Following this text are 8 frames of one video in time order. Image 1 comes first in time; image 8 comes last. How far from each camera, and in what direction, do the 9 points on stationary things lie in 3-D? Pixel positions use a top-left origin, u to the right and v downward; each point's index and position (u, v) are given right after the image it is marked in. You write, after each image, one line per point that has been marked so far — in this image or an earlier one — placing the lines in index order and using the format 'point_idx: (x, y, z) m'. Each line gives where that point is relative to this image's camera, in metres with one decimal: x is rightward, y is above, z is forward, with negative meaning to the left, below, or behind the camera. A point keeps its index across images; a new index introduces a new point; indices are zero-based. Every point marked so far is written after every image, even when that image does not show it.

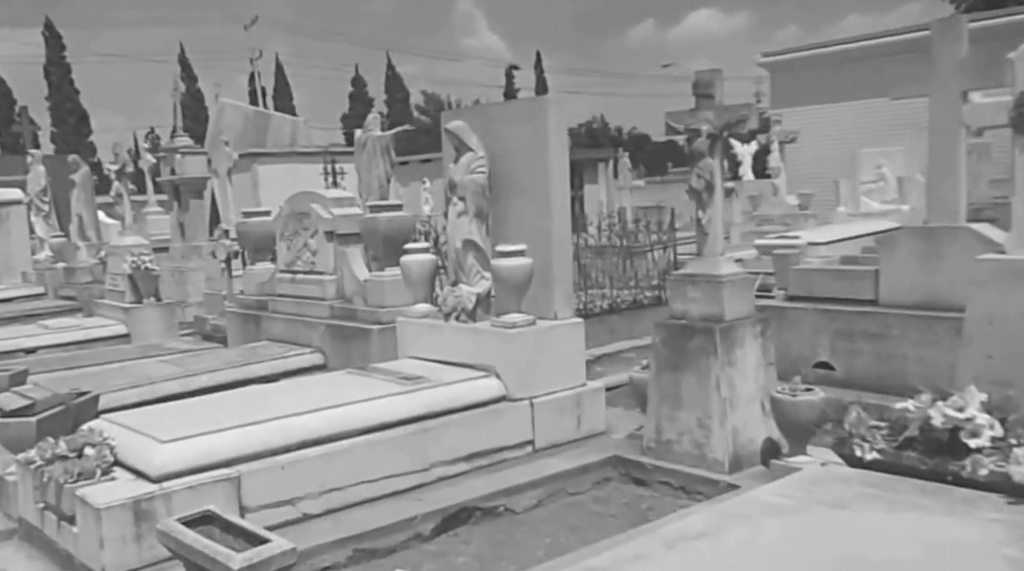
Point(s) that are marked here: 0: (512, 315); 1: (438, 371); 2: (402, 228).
0: (0.0, -0.2, +5.7) m
1: (-0.4, -0.5, +5.6) m
2: (-0.8, +0.4, +6.8) m
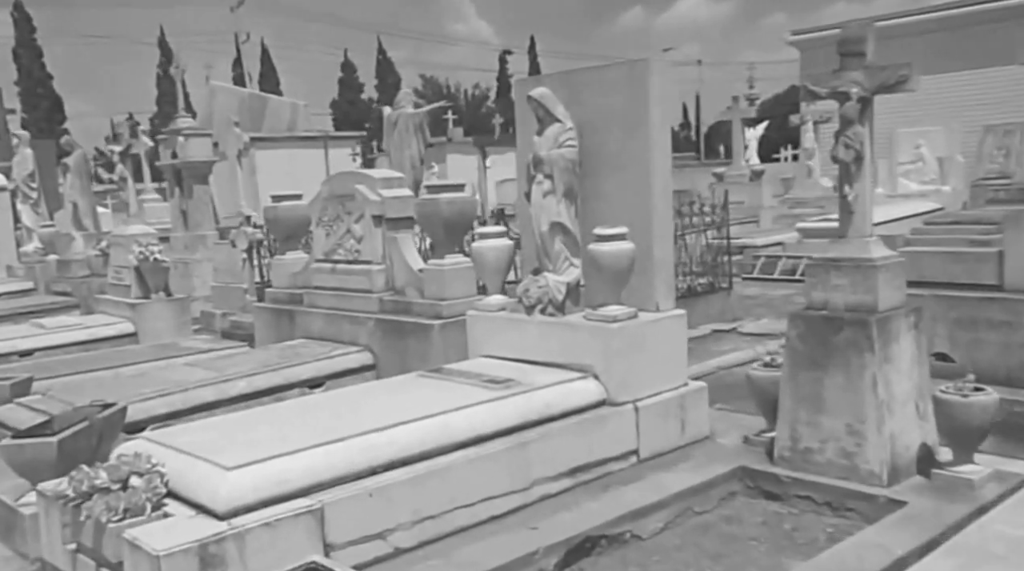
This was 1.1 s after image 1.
0: (+0.5, -0.1, +4.9) m
1: (+0.1, -0.5, +4.9) m
2: (-0.3, +0.5, +6.0) m
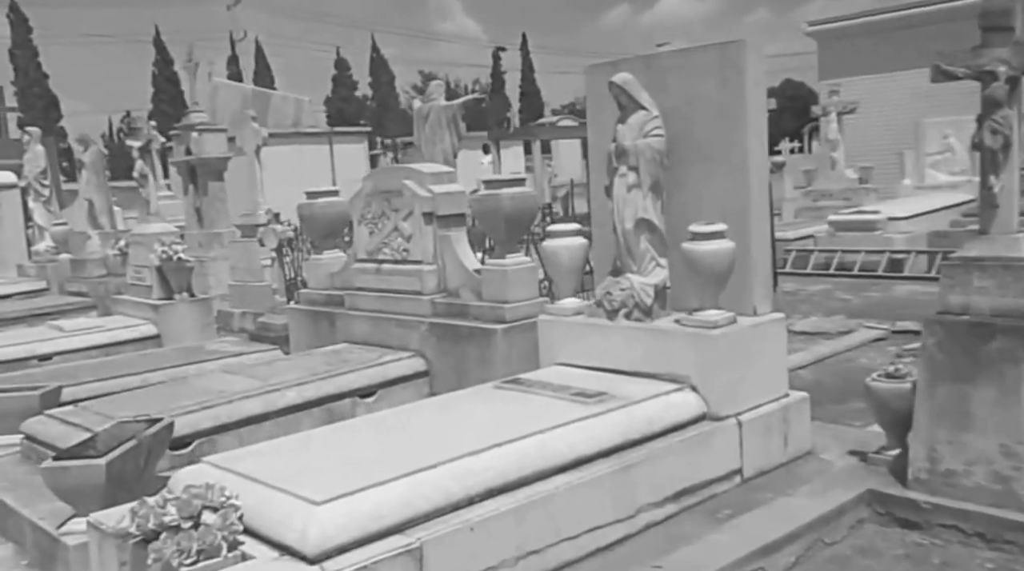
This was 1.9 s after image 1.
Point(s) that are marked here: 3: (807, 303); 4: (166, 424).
0: (+0.9, -0.1, +4.4) m
1: (+0.5, -0.5, +4.4) m
2: (+0.1, +0.5, +5.6) m
3: (+3.0, -0.2, +9.5) m
4: (-1.6, -0.7, +4.3) m
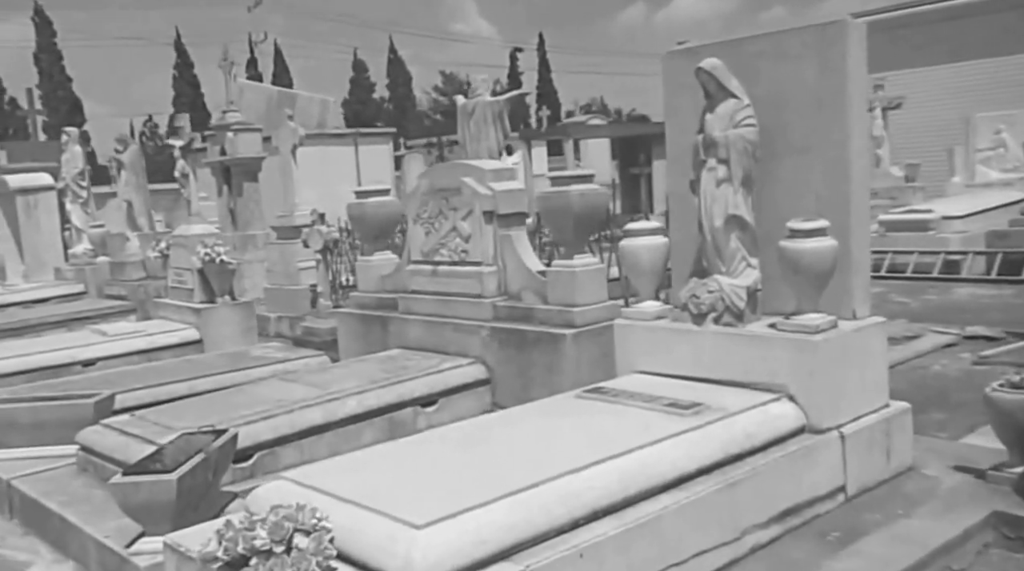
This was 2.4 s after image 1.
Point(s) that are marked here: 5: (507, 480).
0: (+1.3, -0.1, +4.2) m
1: (+0.9, -0.5, +4.1) m
2: (+0.5, +0.5, +5.3) m
3: (+3.5, -0.2, +9.2) m
4: (-1.2, -0.7, +4.1) m
5: (0.0, -0.7, +3.2) m
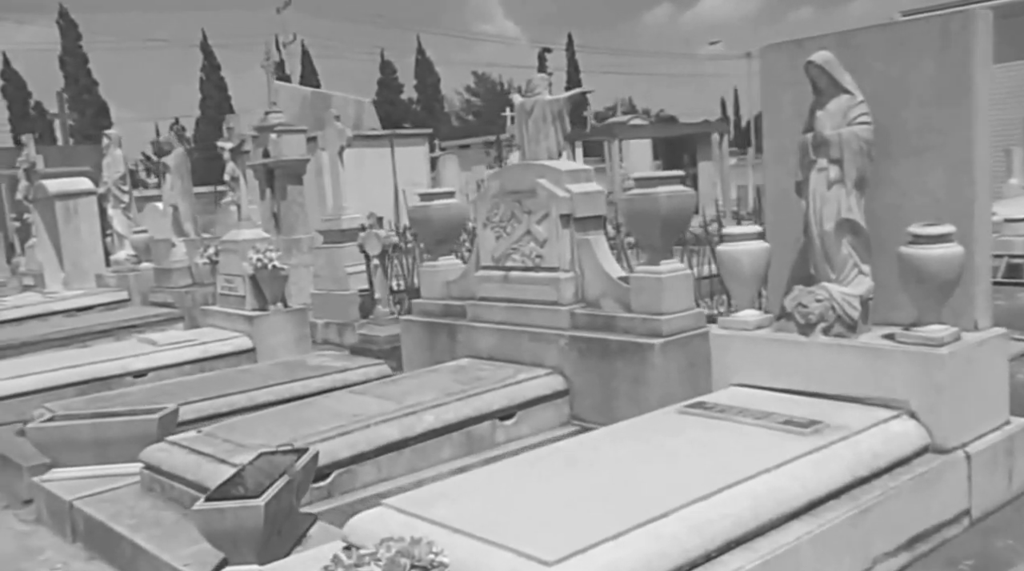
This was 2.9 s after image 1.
0: (+1.7, -0.2, +3.9) m
1: (+1.3, -0.5, +3.8) m
2: (+0.9, +0.4, +5.0) m
3: (+4.0, -0.2, +8.8) m
4: (-0.8, -0.7, +3.8) m
5: (+0.4, -0.7, +3.0) m
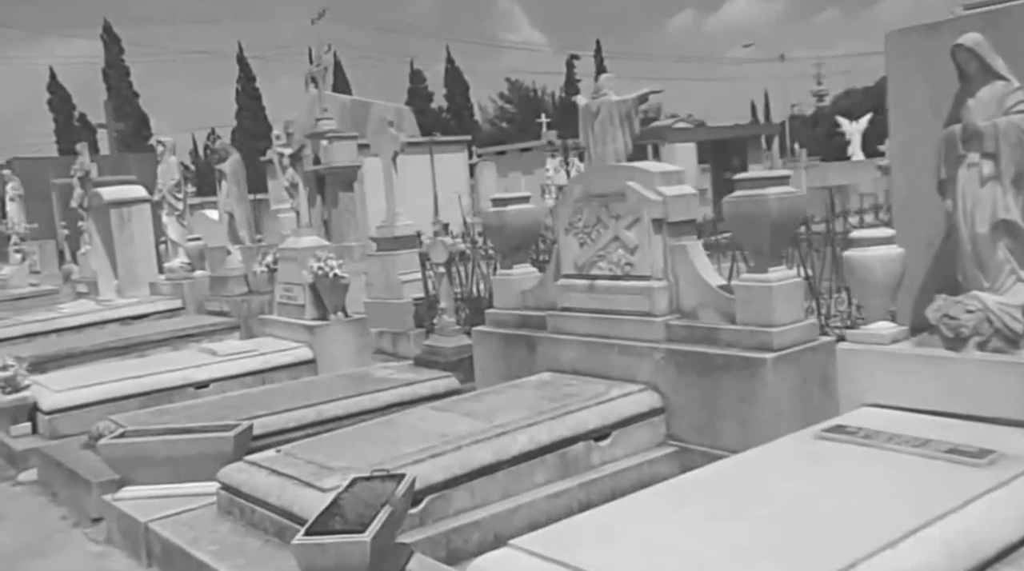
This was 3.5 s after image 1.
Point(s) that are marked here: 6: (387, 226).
0: (+2.2, -0.2, +3.5) m
1: (+1.7, -0.6, +3.4) m
2: (+1.4, +0.4, +4.6) m
3: (+4.6, -0.3, +8.4) m
4: (-0.3, -0.8, +3.5) m
5: (+0.8, -0.7, +2.6) m
6: (-1.5, +0.7, +11.4) m
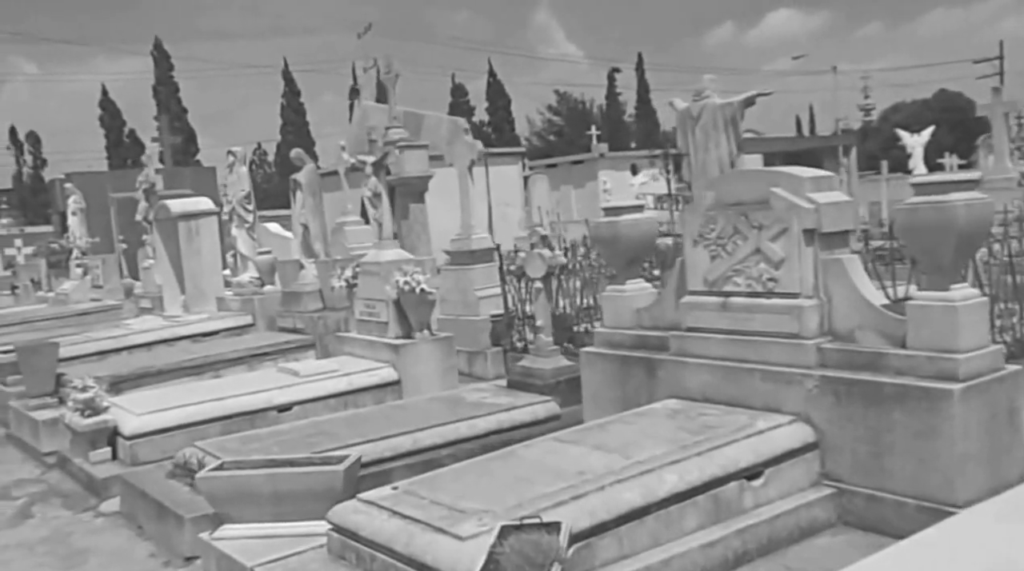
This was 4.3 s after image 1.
0: (+2.8, -0.3, +2.9) m
1: (+2.3, -0.6, +2.9) m
2: (+2.0, +0.3, +4.1) m
3: (+5.4, -0.4, +7.7) m
4: (+0.2, -0.8, +3.0) m
5: (+1.4, -0.8, +2.1) m
6: (-0.6, +0.5, +10.9) m
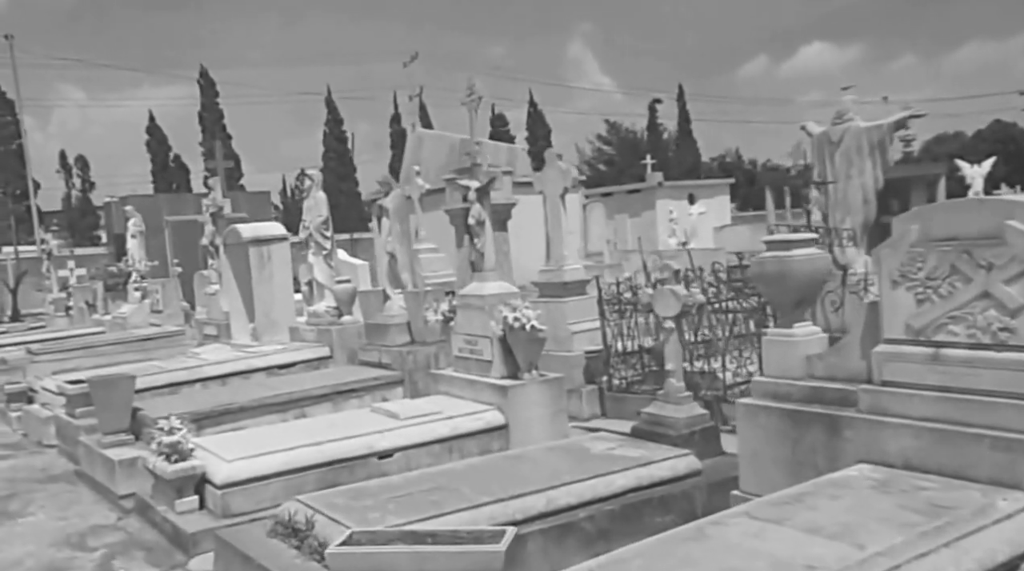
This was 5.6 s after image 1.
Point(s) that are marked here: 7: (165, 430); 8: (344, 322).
0: (+3.5, -0.5, +2.0) m
1: (+3.0, -0.8, +2.0) m
2: (+2.8, +0.1, +3.3) m
3: (+6.3, -0.8, +6.7) m
4: (+1.0, -1.0, +2.3) m
5: (+2.0, -0.9, +1.3) m
6: (+0.4, +0.2, +10.3) m
7: (-2.2, -0.9, +6.1) m
8: (-1.8, -0.4, +9.9) m
